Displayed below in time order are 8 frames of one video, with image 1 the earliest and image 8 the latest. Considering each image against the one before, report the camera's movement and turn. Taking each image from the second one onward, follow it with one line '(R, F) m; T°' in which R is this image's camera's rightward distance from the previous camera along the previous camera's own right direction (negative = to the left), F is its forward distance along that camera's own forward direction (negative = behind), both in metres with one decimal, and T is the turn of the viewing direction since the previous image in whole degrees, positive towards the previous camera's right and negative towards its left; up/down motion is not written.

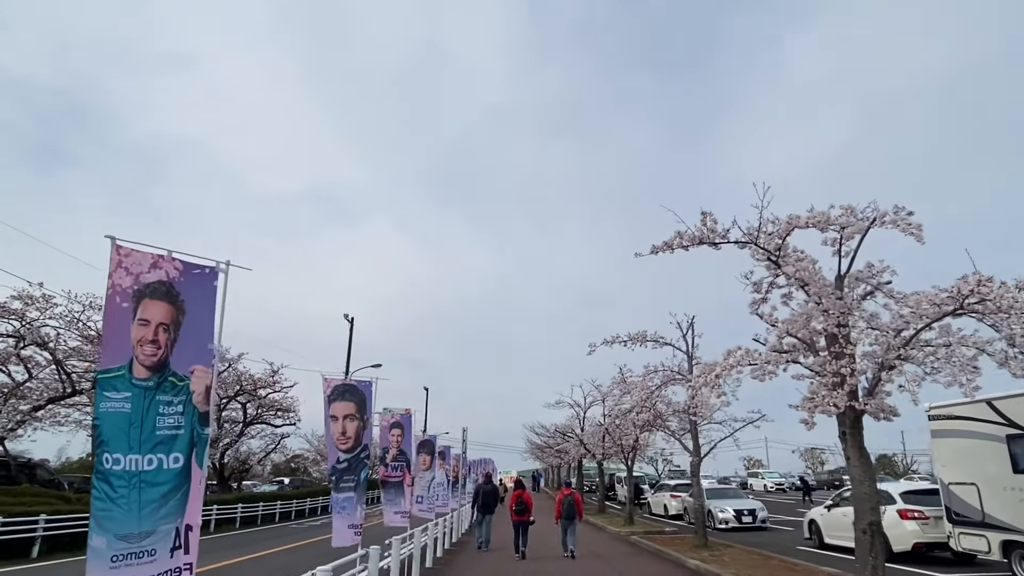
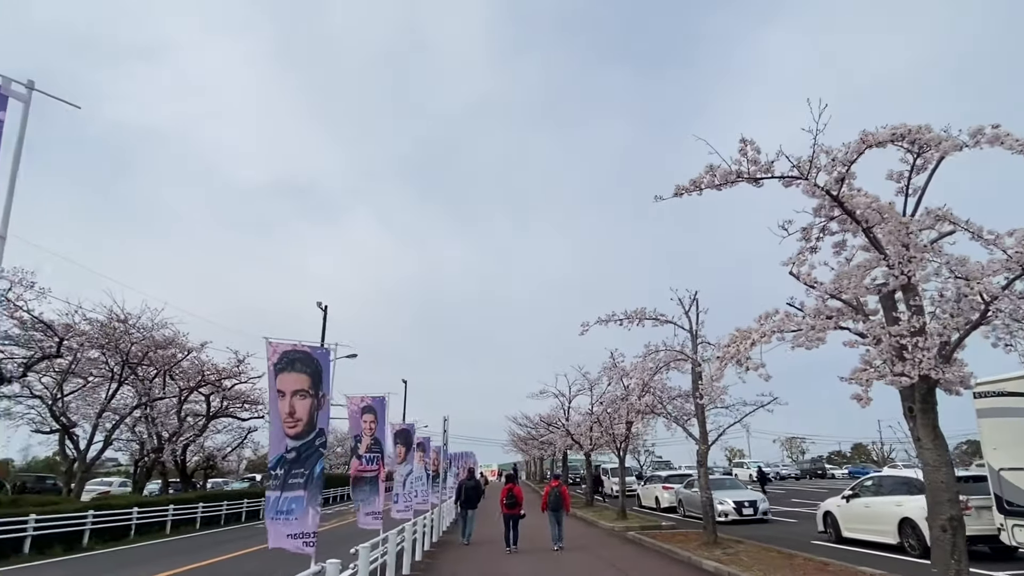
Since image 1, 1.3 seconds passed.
(-0.2, +1.6) m; +2°
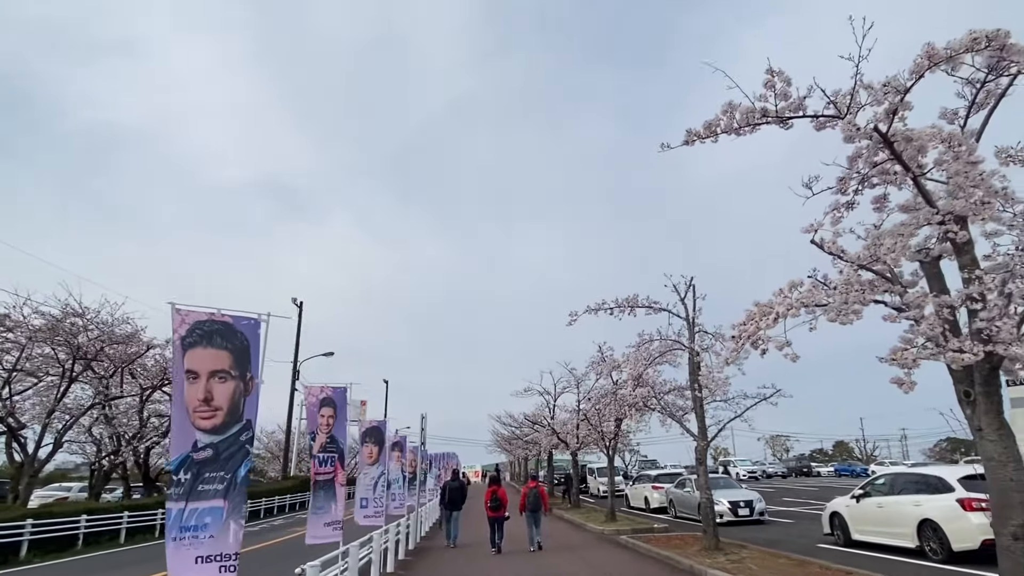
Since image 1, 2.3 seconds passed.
(0.0, +1.2) m; +1°
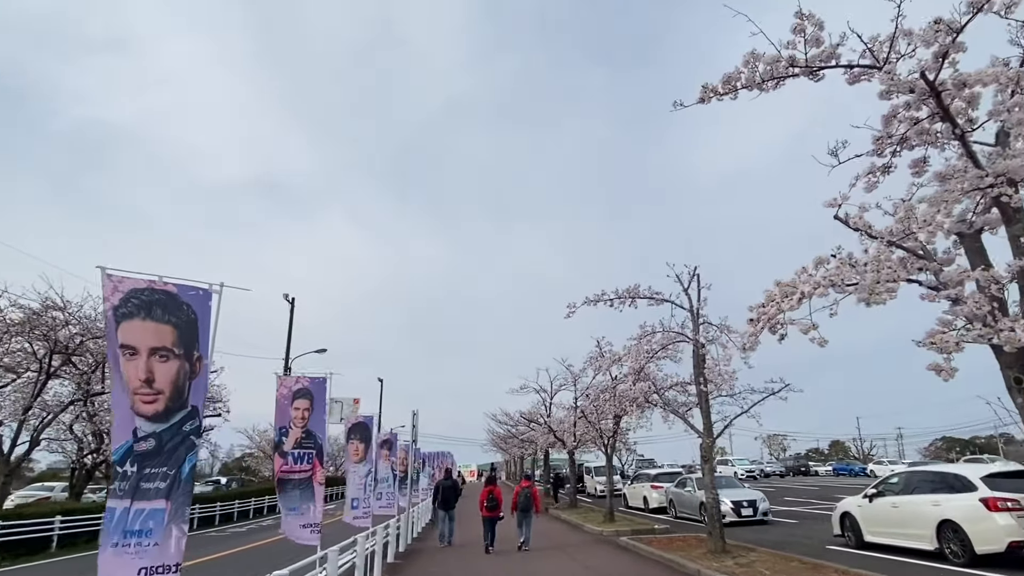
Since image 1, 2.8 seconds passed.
(0.0, +0.7) m; 0°
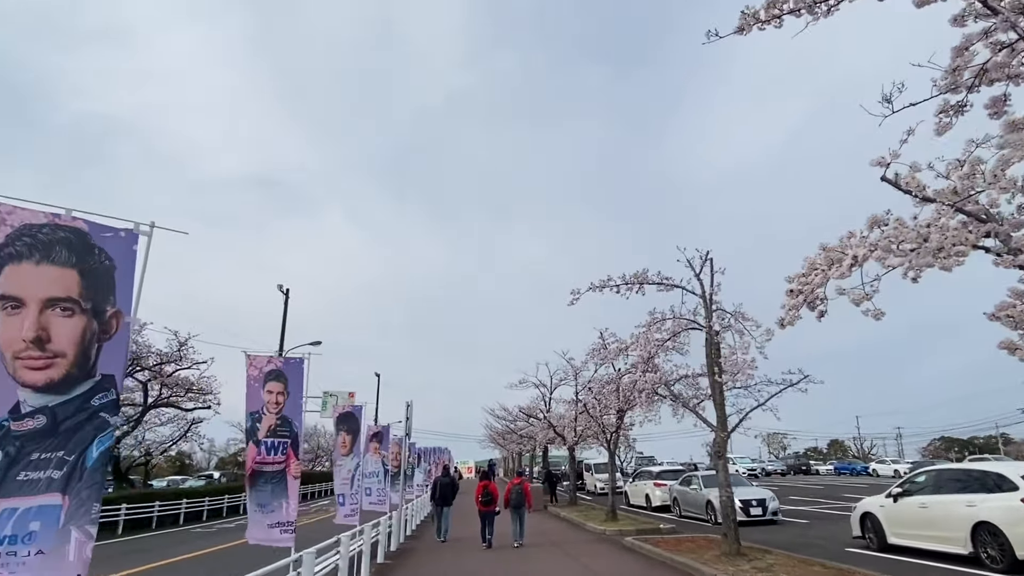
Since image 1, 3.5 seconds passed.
(0.0, +0.8) m; 0°
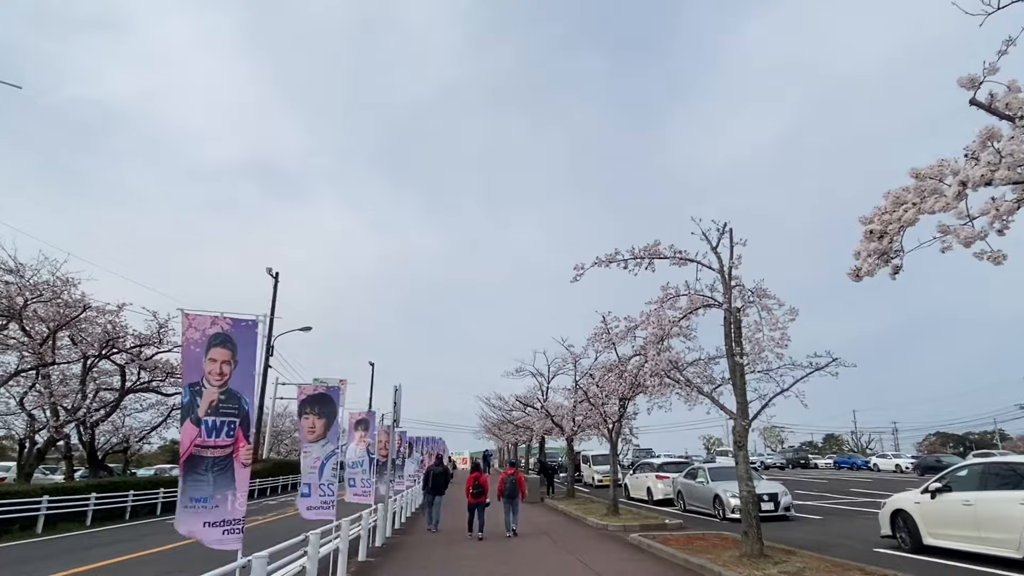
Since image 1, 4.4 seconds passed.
(0.0, +1.1) m; 0°
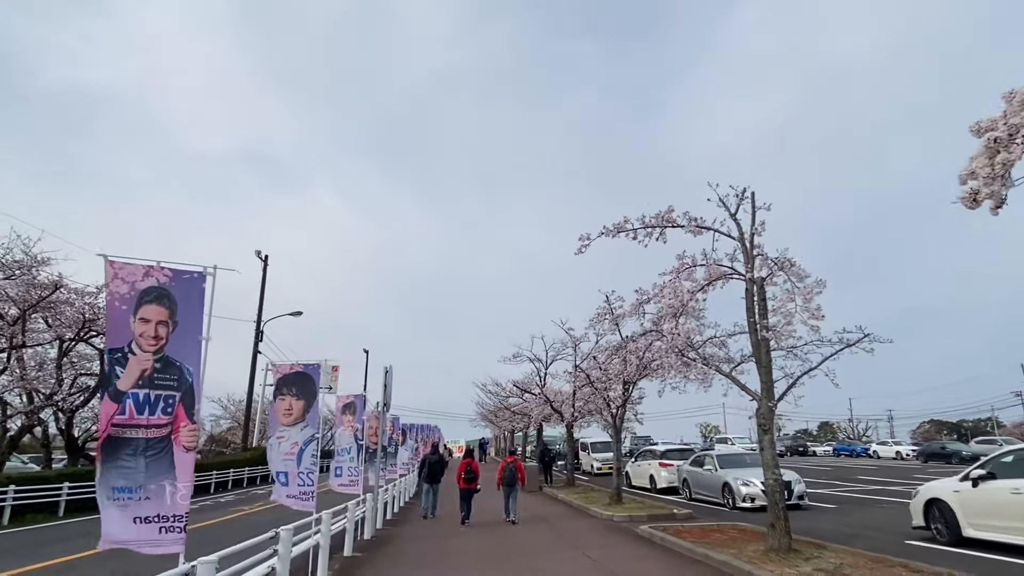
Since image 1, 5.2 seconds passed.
(-0.1, +1.0) m; 0°
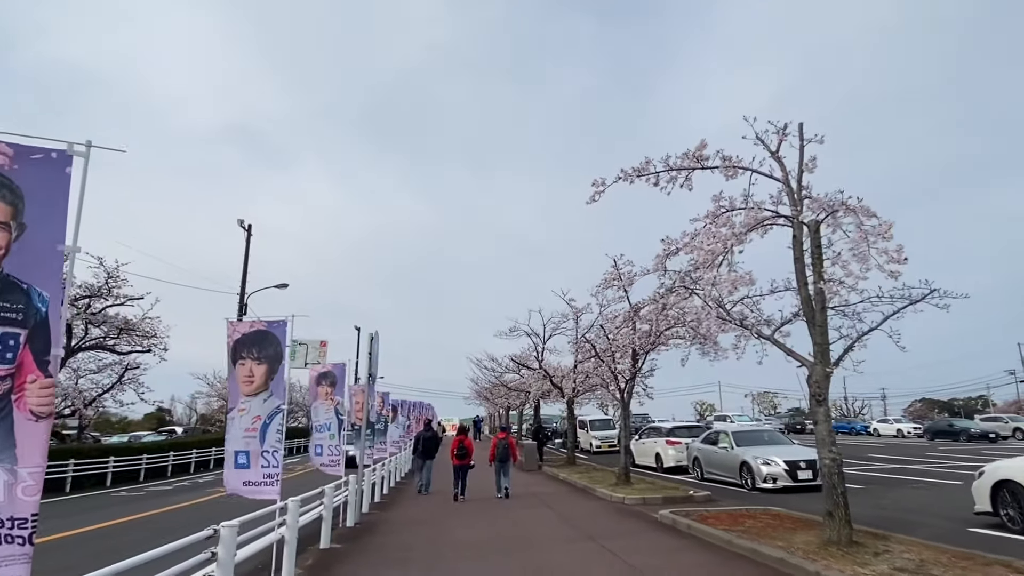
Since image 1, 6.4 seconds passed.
(-0.2, +1.5) m; +1°
